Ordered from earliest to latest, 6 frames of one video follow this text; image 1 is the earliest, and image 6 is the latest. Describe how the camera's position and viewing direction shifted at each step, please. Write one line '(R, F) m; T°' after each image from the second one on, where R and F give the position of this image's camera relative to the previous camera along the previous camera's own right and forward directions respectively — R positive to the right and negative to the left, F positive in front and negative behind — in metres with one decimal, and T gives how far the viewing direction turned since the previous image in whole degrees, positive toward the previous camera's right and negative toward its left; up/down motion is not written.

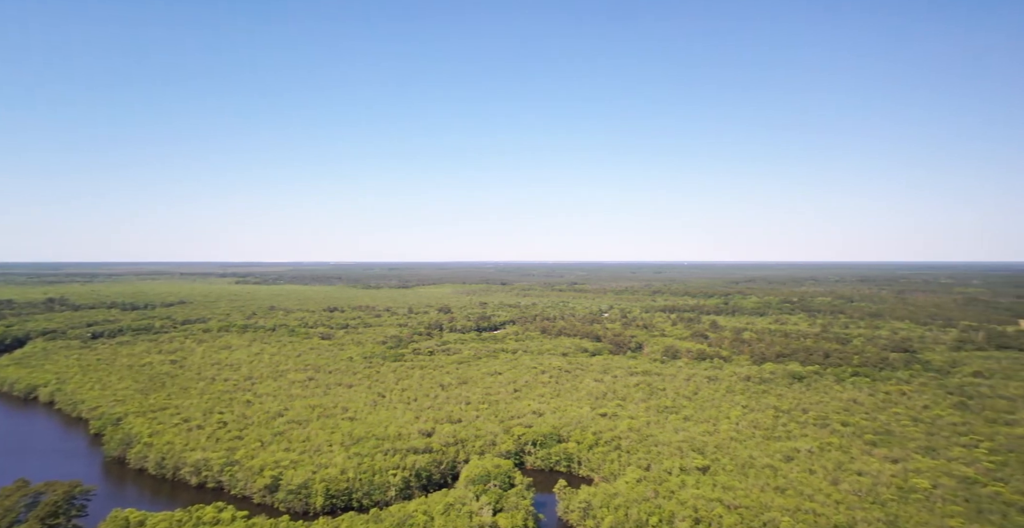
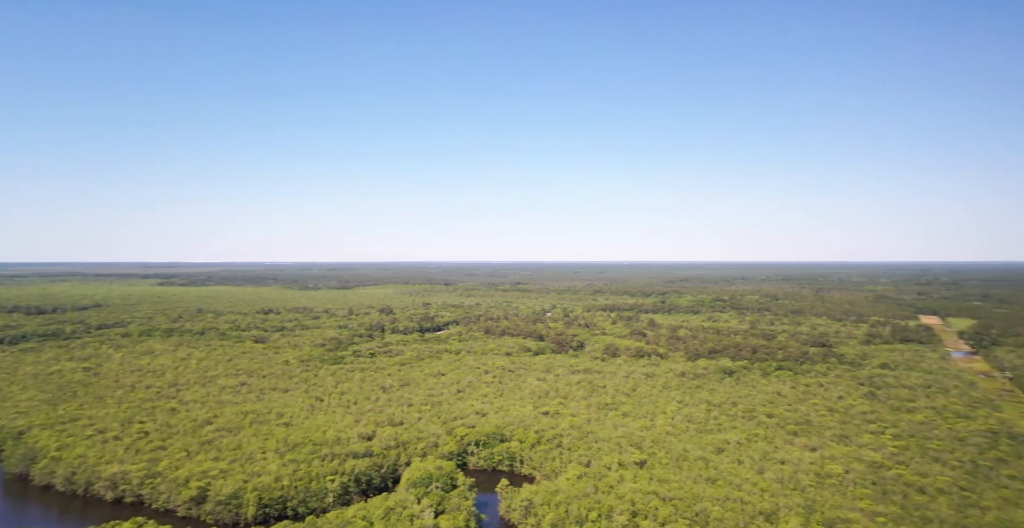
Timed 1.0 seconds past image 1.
(+0.3, -0.7) m; +5°
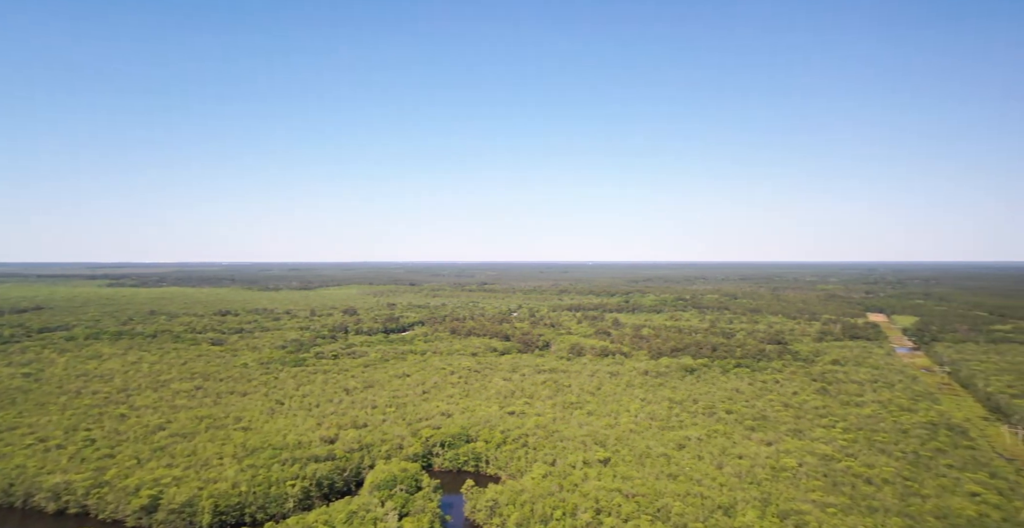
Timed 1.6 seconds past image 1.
(+0.2, -0.3) m; +3°
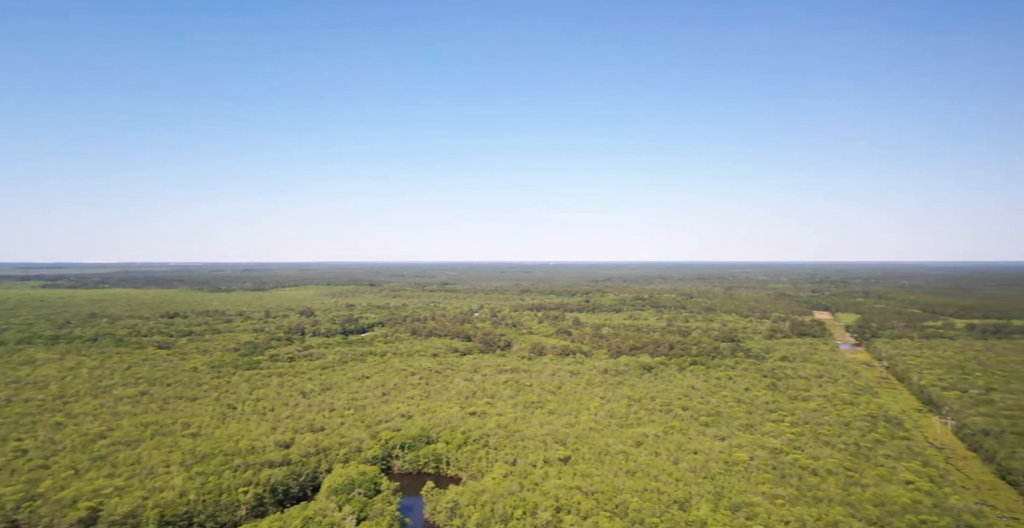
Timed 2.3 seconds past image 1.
(+0.2, -0.3) m; +3°
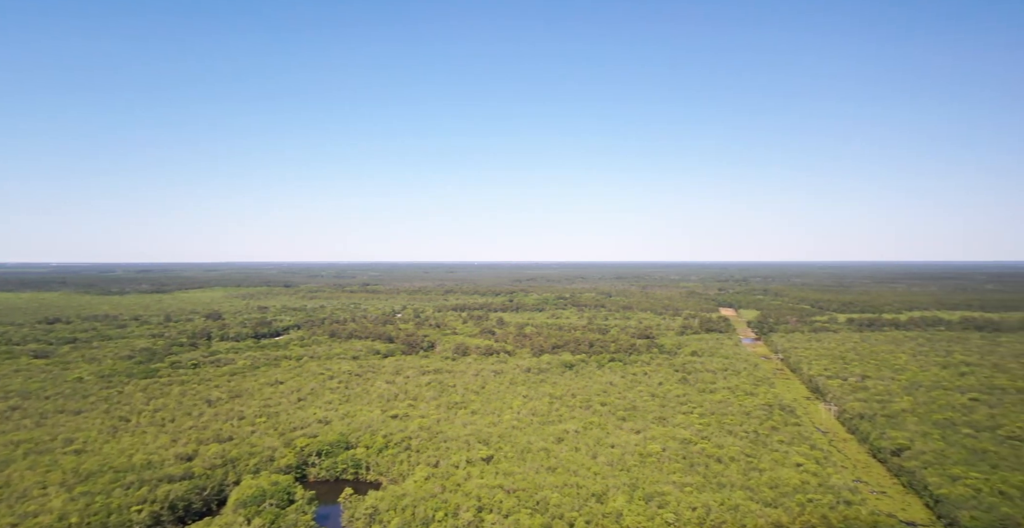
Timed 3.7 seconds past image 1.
(+0.5, +0.3) m; +7°
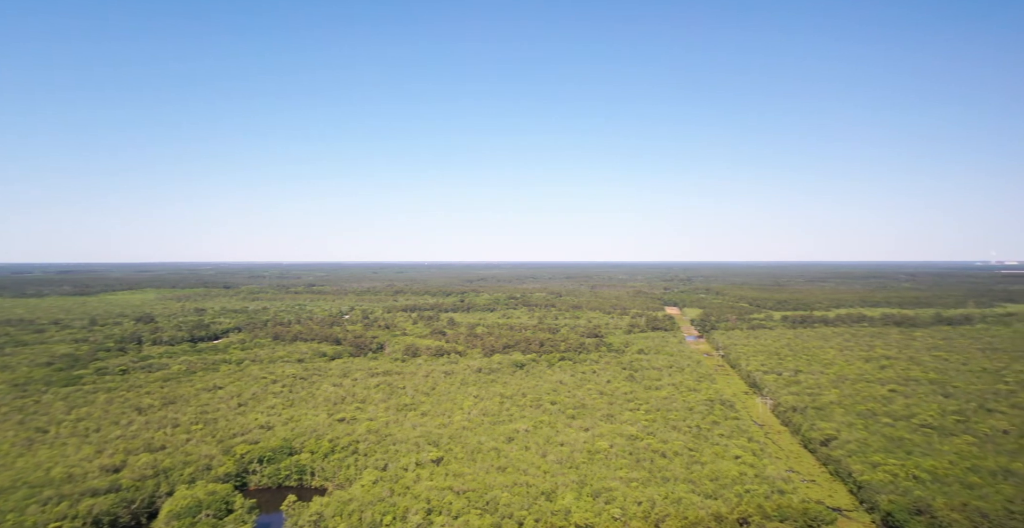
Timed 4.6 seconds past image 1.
(+0.3, +0.5) m; +4°
